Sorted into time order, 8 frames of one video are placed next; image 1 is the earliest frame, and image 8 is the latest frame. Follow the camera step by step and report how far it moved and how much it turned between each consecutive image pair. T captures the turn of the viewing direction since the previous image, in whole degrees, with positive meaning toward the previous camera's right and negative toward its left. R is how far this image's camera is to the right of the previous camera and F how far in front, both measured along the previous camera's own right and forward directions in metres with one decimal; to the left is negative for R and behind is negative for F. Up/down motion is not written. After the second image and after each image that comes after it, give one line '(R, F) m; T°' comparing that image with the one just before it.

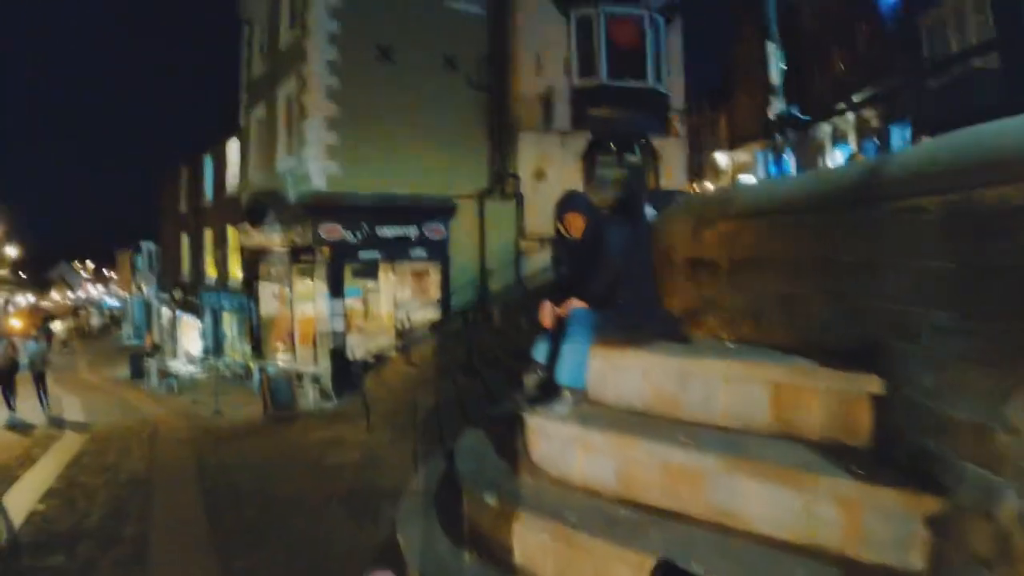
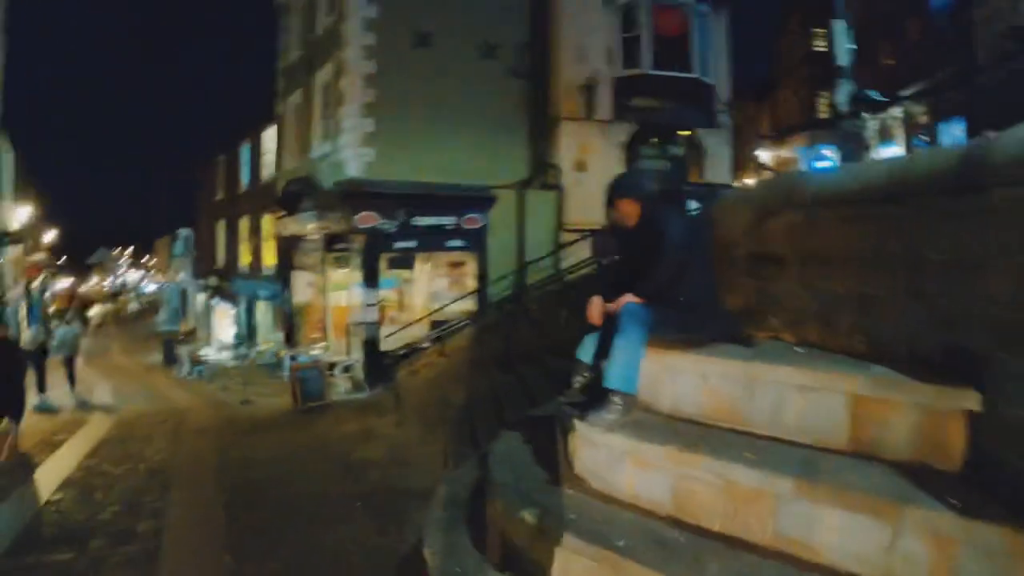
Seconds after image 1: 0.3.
(-0.1, +0.6) m; -3°
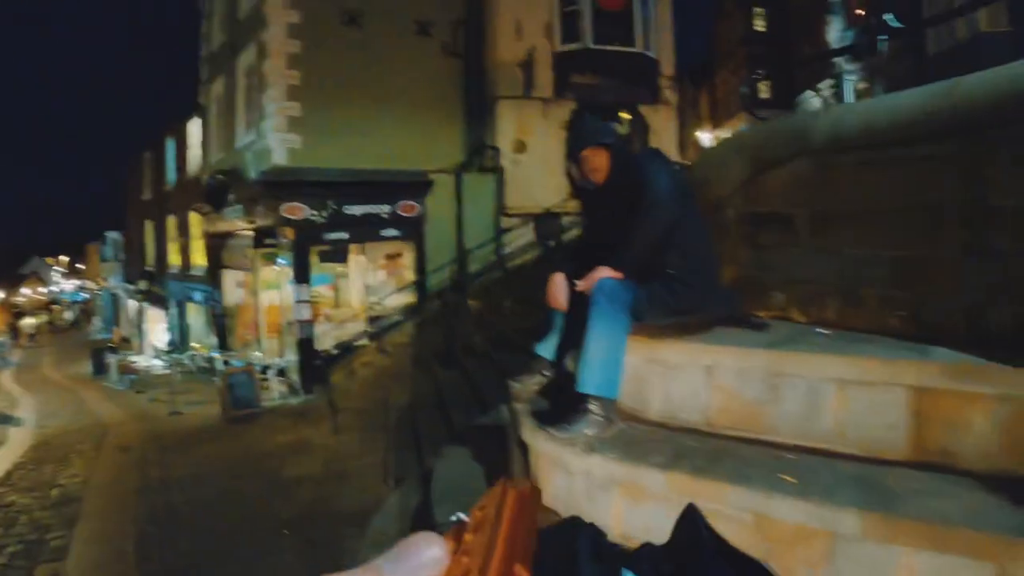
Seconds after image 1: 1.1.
(0.0, +1.2) m; +4°
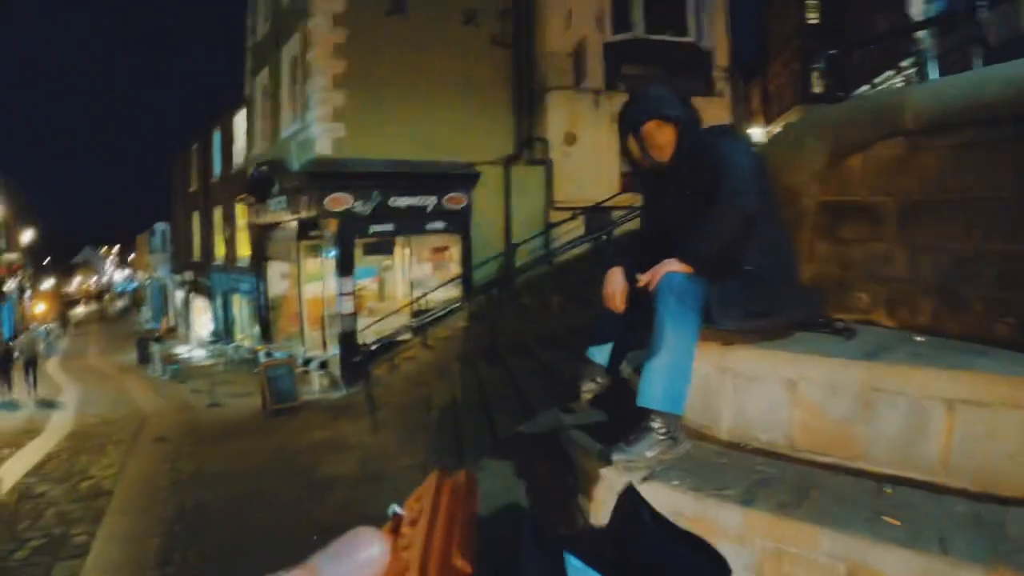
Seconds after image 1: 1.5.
(0.0, +0.5) m; -3°
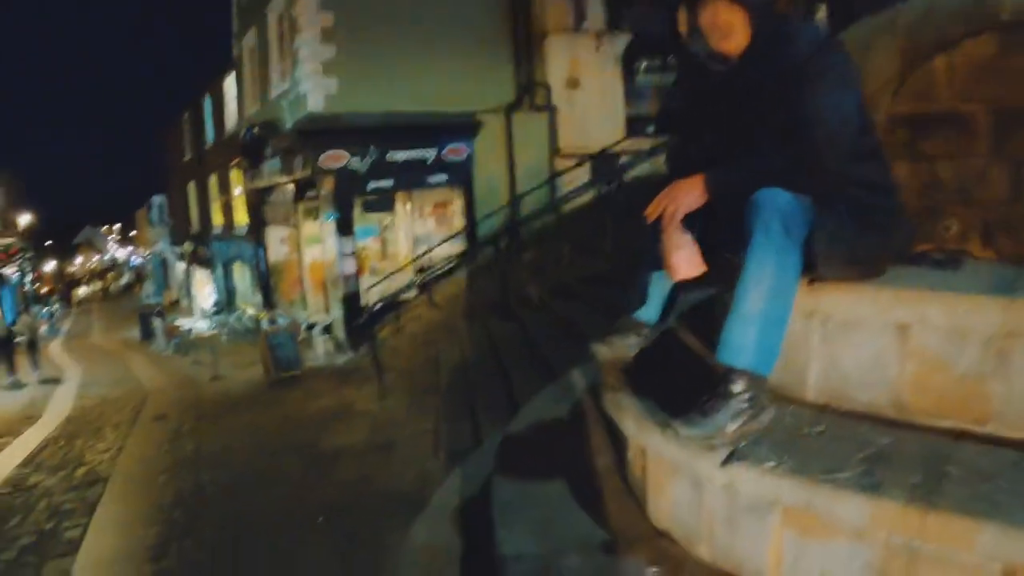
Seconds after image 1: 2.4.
(-0.1, +0.7) m; 0°
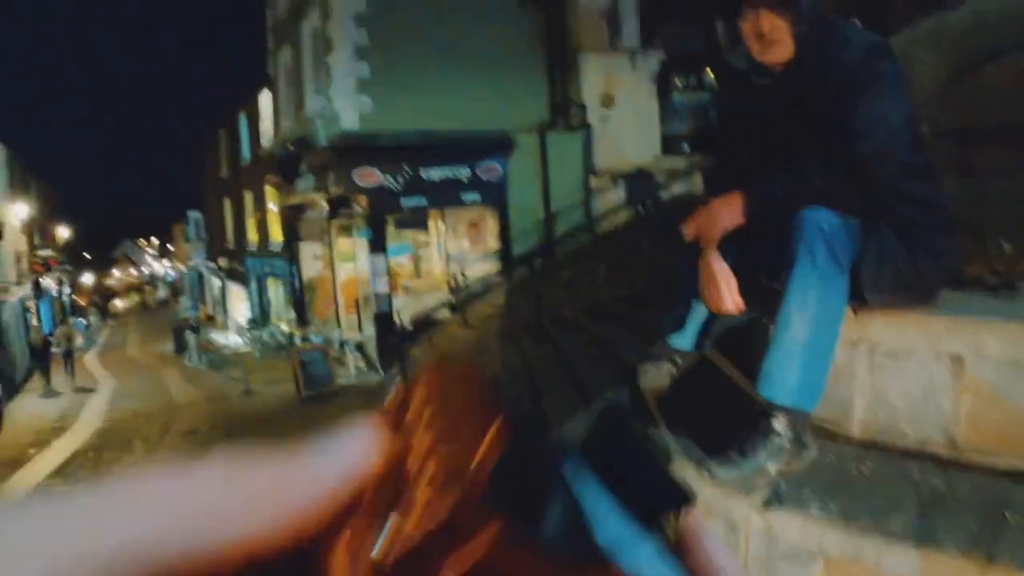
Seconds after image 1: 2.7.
(0.0, +0.1) m; -2°
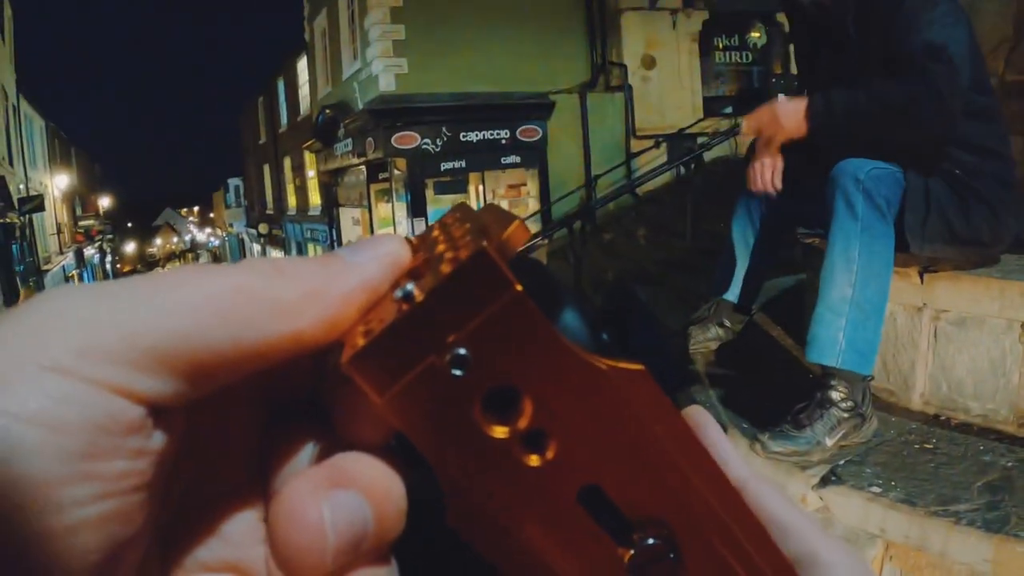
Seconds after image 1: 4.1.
(0.0, +0.1) m; -3°
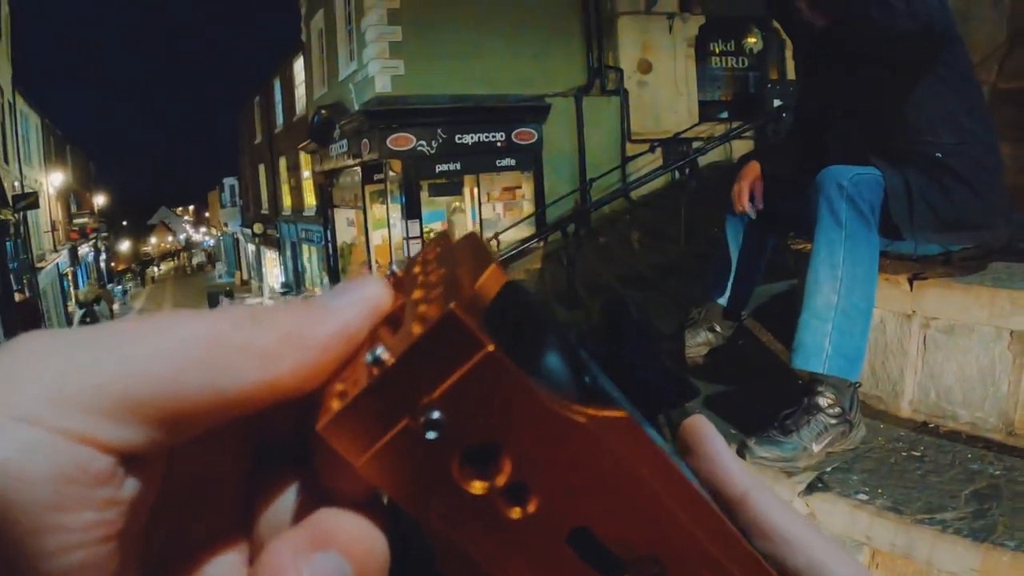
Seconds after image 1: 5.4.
(0.0, 0.0) m; 0°
